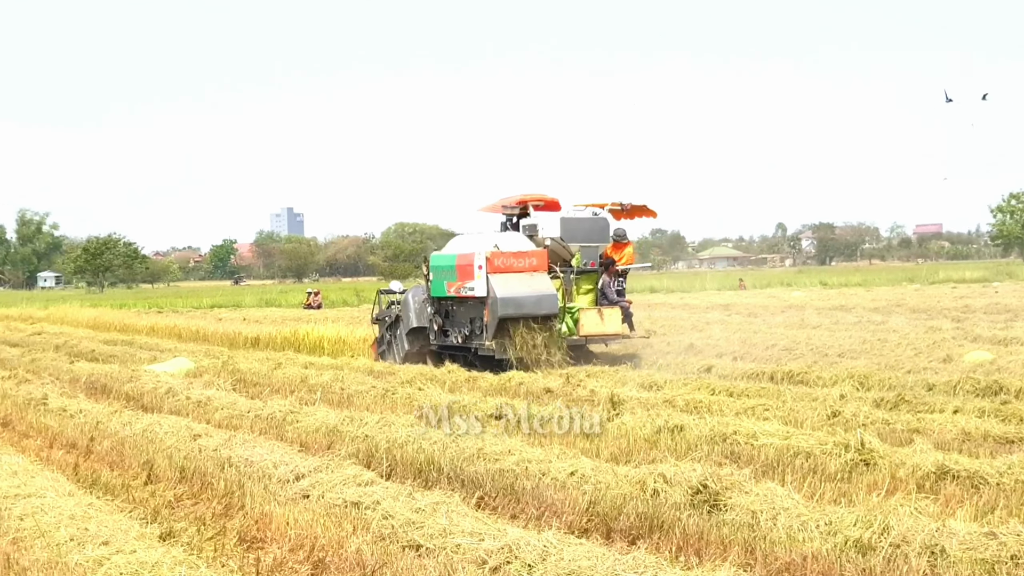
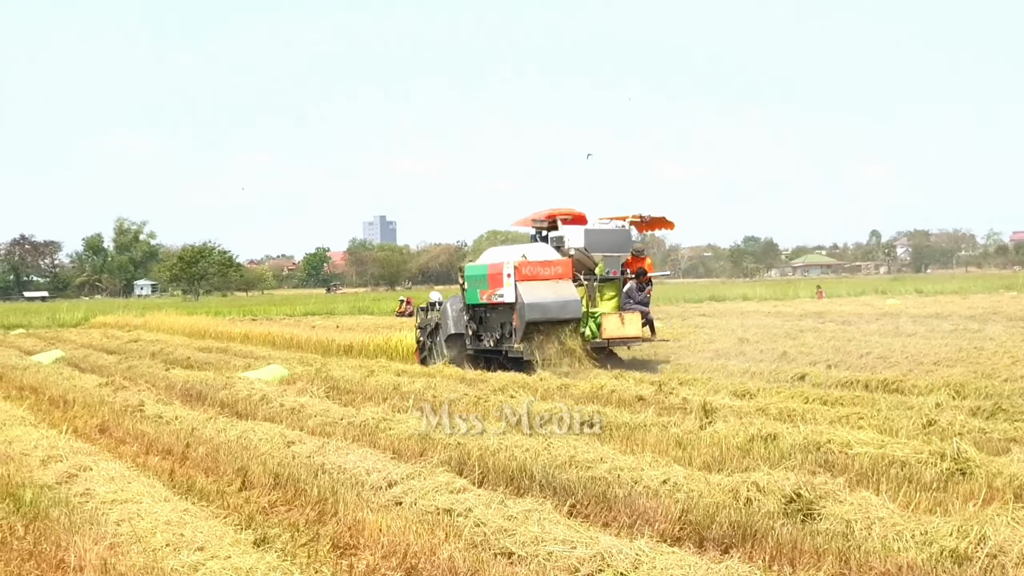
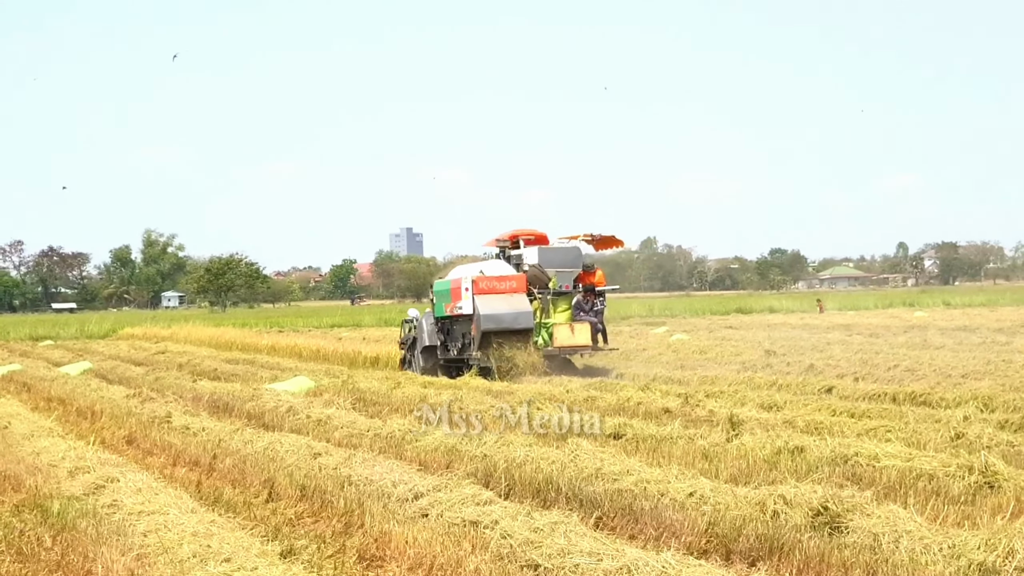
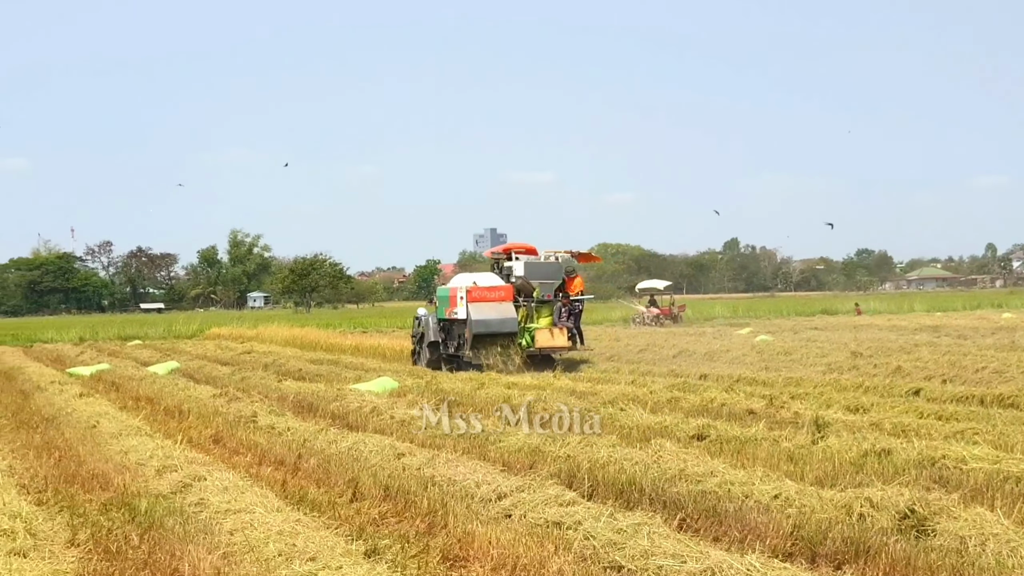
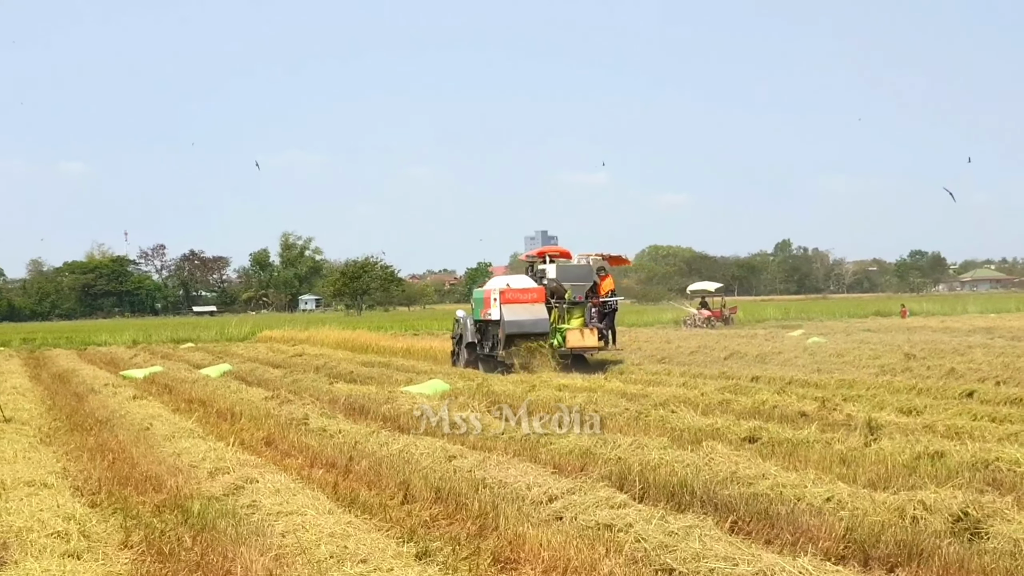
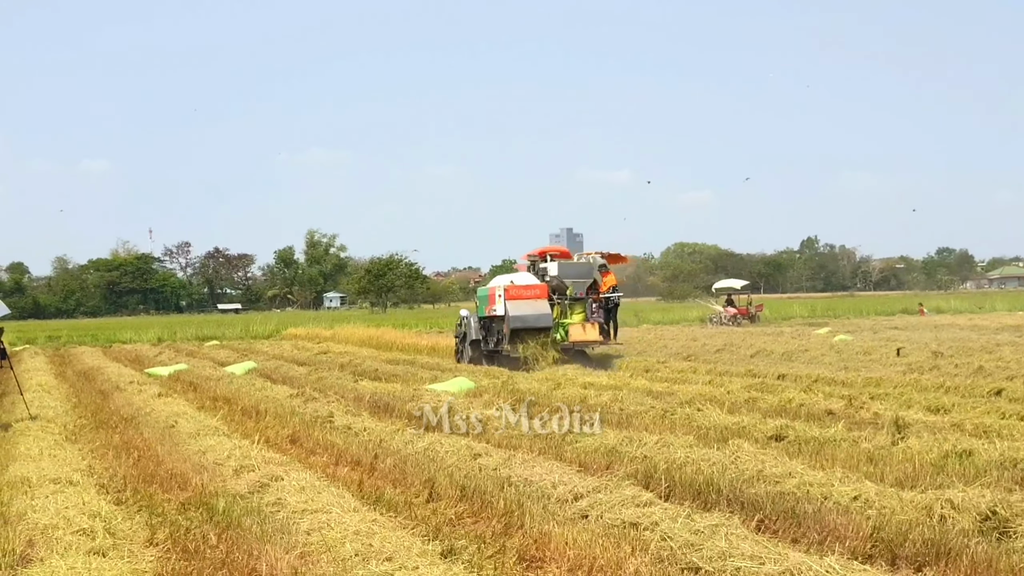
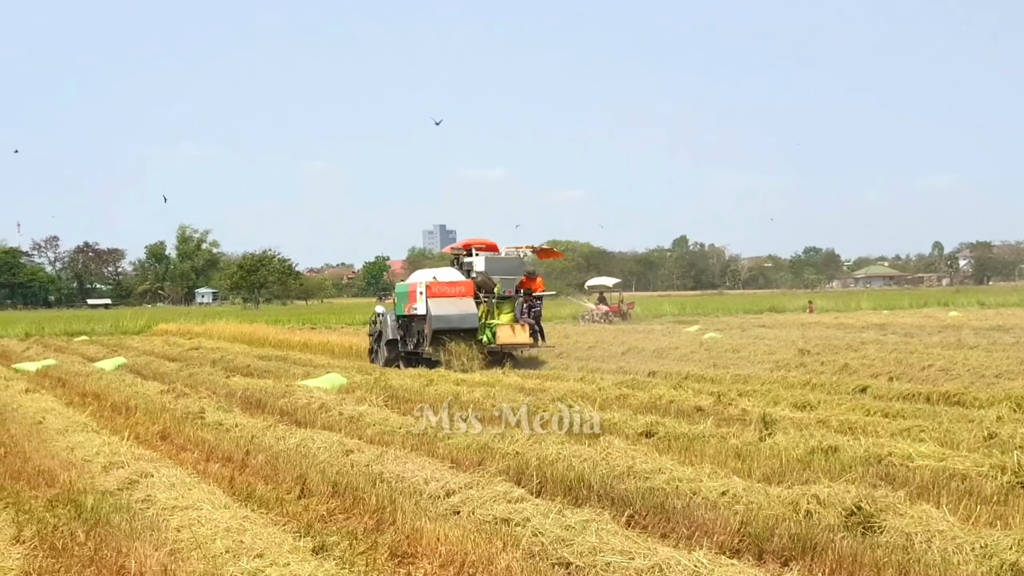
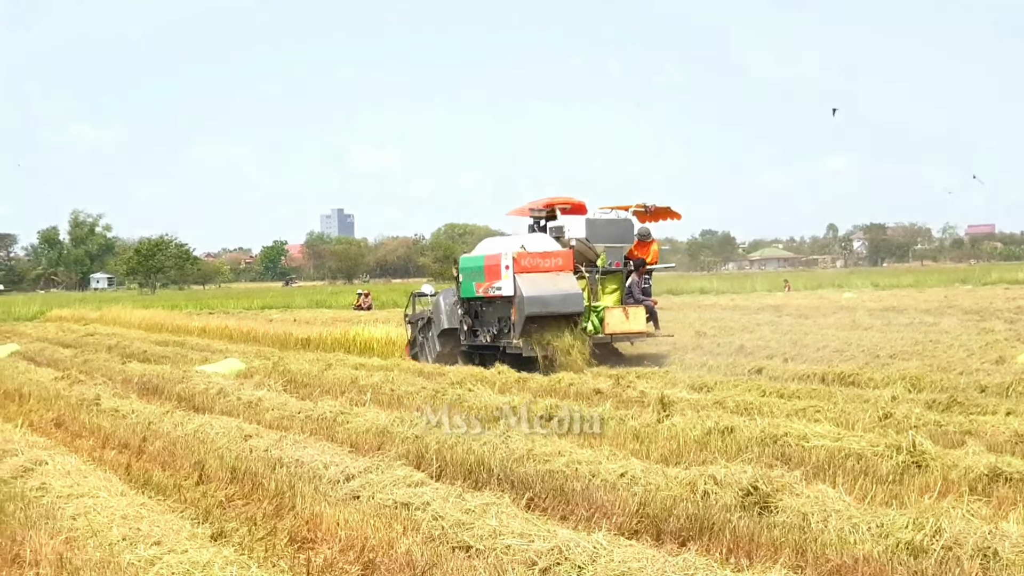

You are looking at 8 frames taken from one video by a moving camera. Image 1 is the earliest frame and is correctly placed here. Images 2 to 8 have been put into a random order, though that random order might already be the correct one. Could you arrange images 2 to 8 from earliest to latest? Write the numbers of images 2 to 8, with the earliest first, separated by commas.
8, 2, 3, 7, 4, 5, 6
